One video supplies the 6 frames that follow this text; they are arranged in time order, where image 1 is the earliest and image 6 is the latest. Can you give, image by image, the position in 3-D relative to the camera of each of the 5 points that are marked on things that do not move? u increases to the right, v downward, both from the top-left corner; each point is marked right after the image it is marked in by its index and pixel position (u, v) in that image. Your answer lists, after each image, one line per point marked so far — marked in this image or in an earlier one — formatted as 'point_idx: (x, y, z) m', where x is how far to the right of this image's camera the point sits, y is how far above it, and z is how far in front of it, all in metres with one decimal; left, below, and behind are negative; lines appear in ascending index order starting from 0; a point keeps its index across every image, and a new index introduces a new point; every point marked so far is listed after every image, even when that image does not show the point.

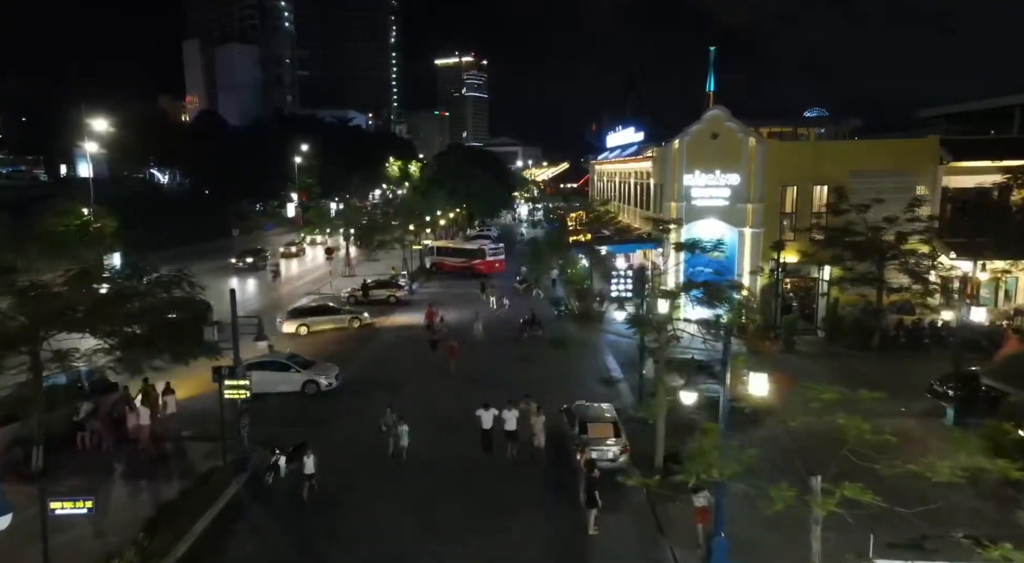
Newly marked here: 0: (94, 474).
0: (-8.3, -3.9, +14.5) m
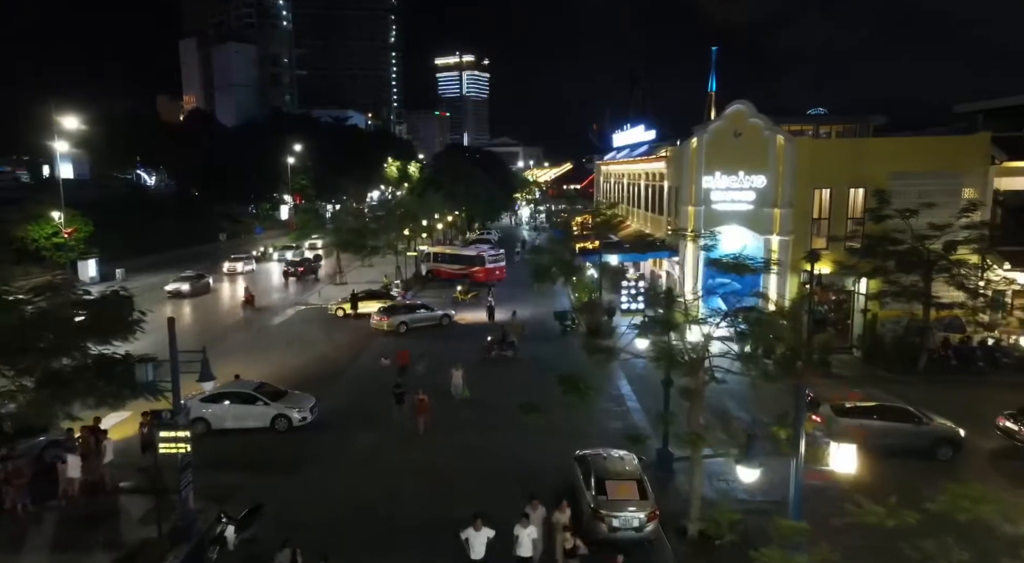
0: (-8.3, -4.3, +11.8) m
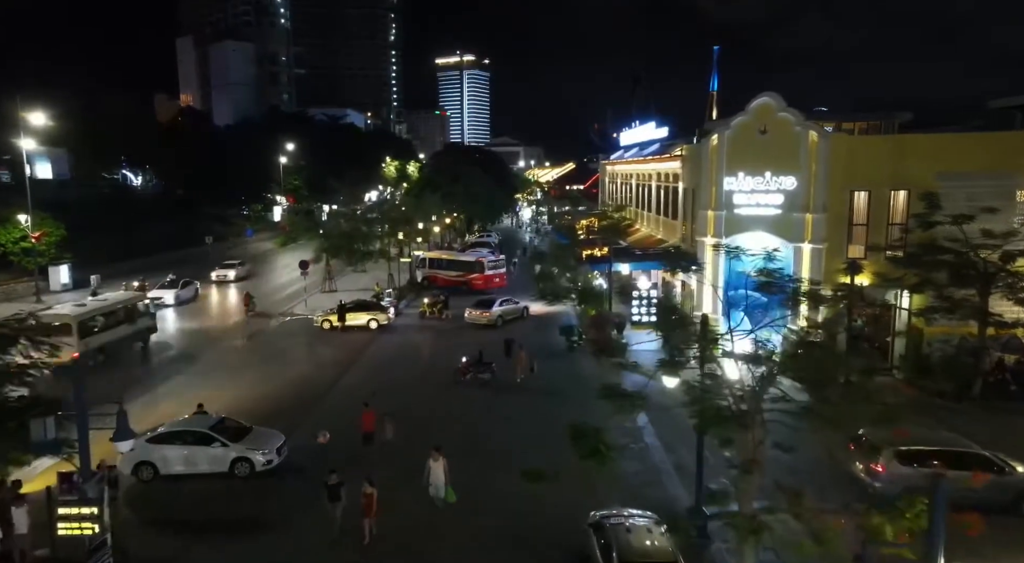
0: (-8.3, -4.7, +9.3) m
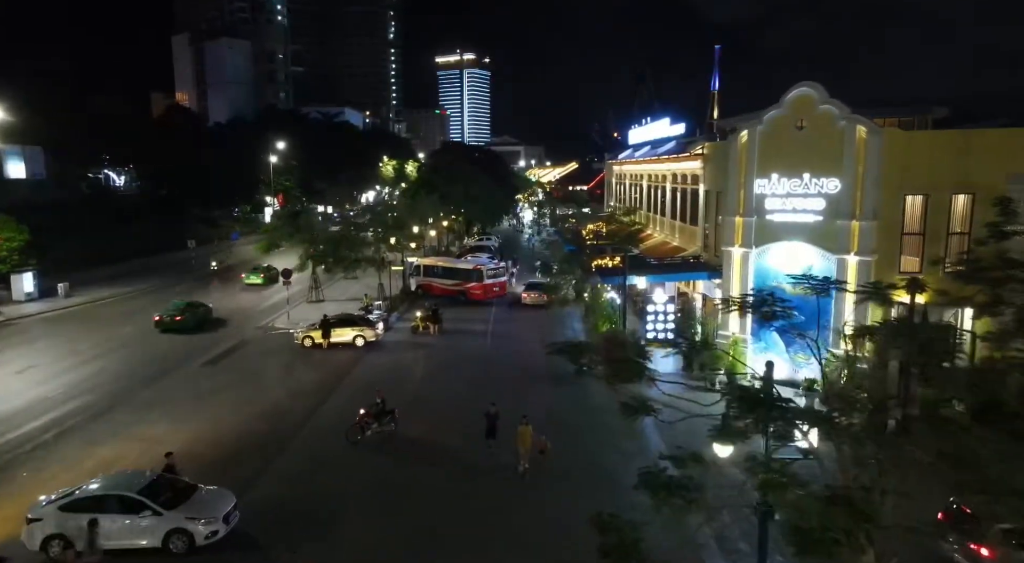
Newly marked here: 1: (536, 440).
0: (-8.3, -5.2, +6.4) m
1: (+0.6, -3.8, +17.7) m
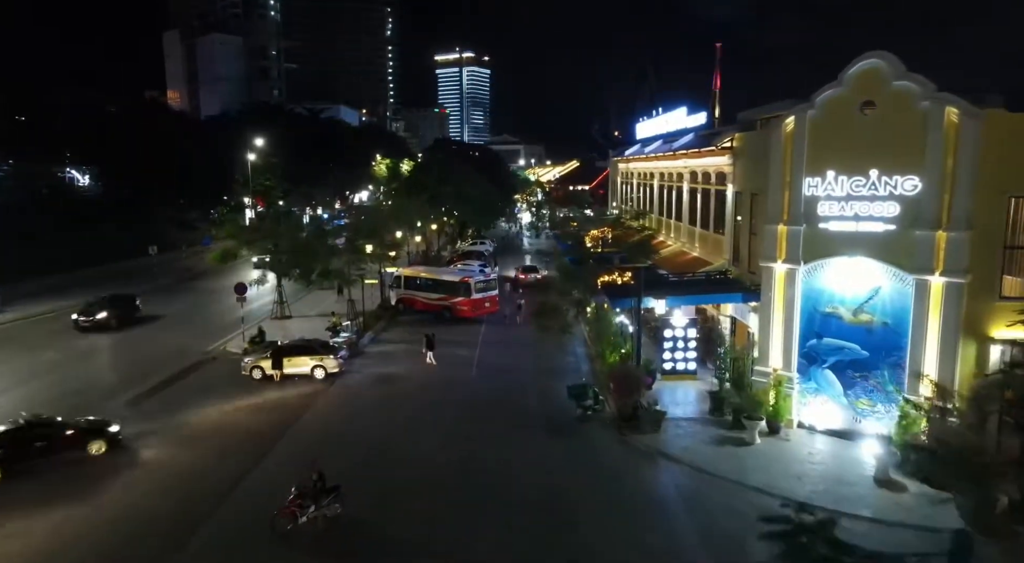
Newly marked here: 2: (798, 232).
0: (-8.6, -5.8, +2.0) m
1: (+0.2, -4.4, +13.3) m
2: (+6.5, +1.1, +16.5) m
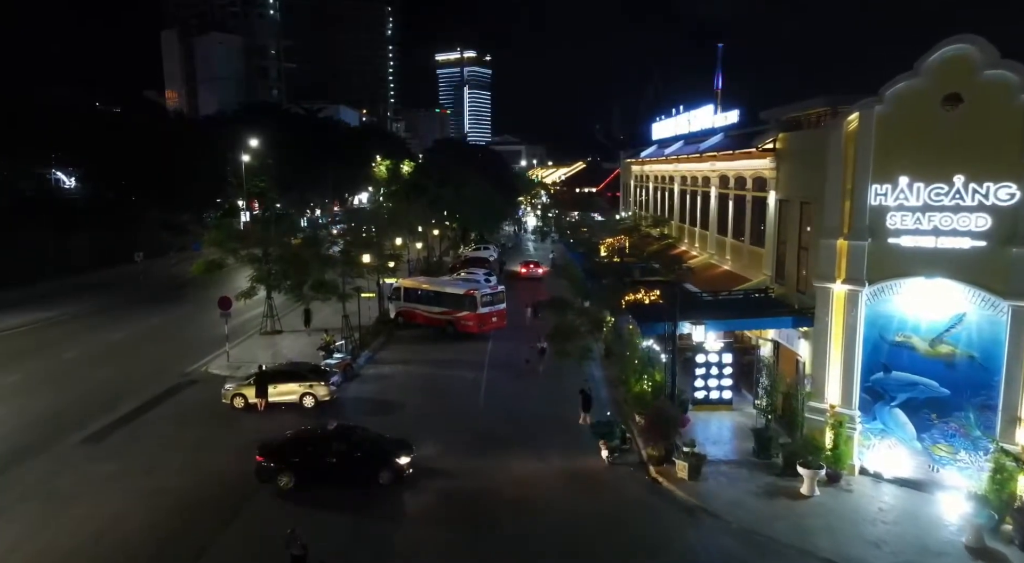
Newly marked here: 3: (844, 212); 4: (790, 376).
0: (-8.3, -6.2, -0.4) m
1: (+0.6, -4.9, +10.8) m
2: (+6.9, +0.6, +14.0) m
3: (+6.6, +1.3, +14.2) m
4: (+6.6, -2.2, +17.0) m
